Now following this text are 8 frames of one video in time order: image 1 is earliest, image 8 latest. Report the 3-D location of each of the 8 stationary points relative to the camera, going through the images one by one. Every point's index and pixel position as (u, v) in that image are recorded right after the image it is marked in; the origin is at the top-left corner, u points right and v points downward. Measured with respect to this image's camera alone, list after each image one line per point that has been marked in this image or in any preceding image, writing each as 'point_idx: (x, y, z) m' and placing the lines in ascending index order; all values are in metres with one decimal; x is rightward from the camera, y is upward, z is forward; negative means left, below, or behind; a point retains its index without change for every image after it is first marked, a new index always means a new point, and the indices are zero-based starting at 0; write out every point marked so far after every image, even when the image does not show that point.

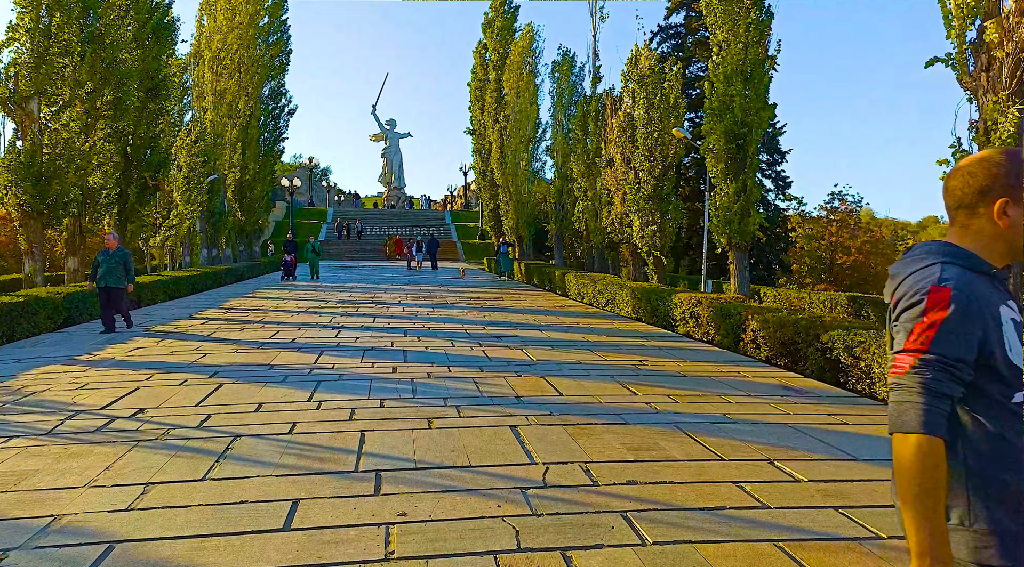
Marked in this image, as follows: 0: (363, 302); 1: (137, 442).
0: (-3.1, -0.4, +14.4) m
1: (-2.3, -1.0, +4.4) m
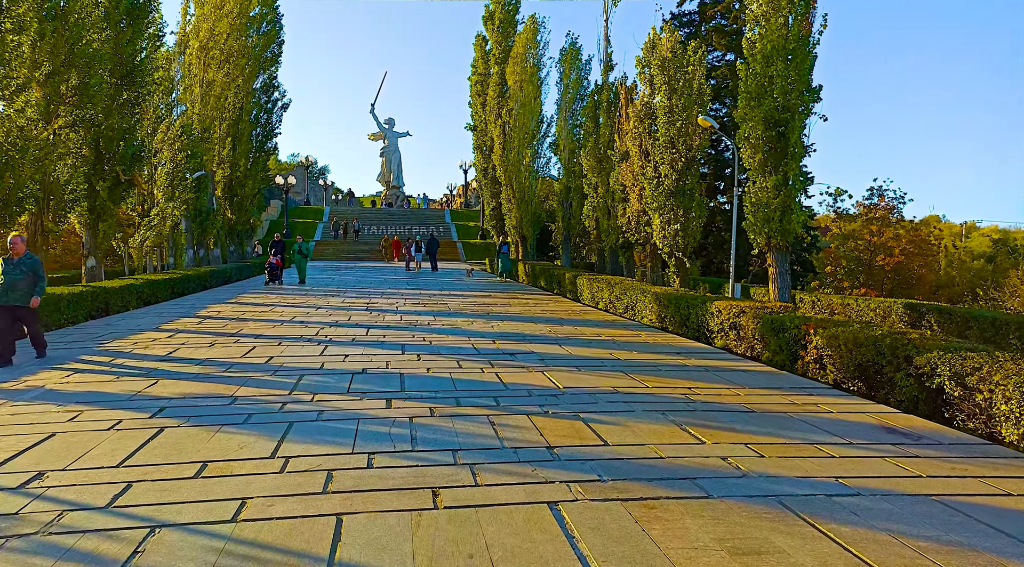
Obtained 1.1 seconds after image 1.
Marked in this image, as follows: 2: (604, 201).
0: (-2.9, -0.5, +13.0) m
1: (-2.2, -1.1, +3.0) m
2: (+2.5, +2.2, +19.2) m
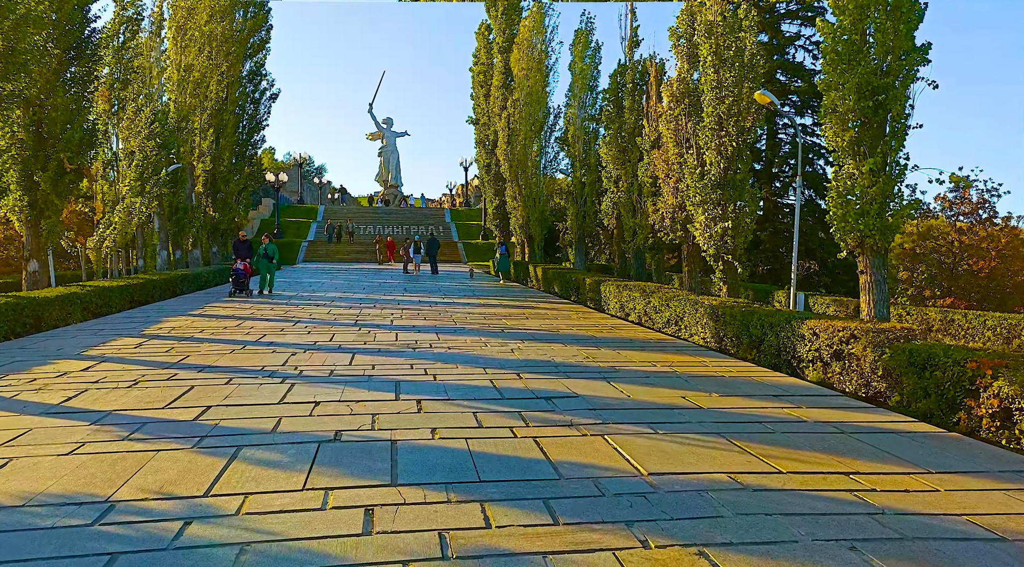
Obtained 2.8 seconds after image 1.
0: (-2.6, -0.7, +10.7) m
1: (-1.8, -1.2, +0.7) m
2: (+2.8, +2.1, +16.9) m
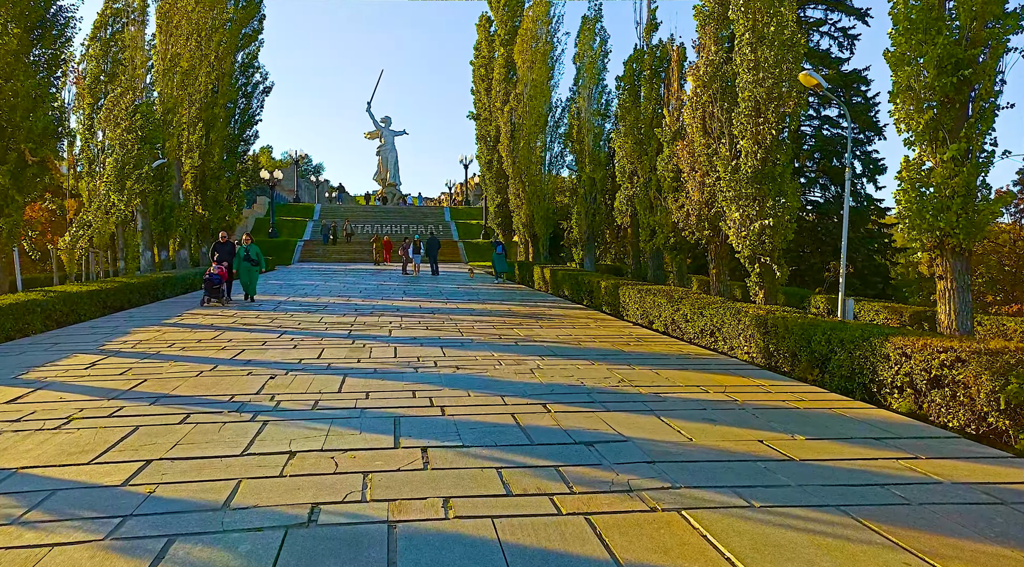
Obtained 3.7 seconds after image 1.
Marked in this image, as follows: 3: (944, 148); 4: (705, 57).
0: (-2.5, -0.8, +9.4) m
1: (-1.6, -1.3, -0.6) m
2: (+3.0, +2.0, +15.6) m
3: (+4.5, +1.4, +7.4) m
4: (+3.4, +4.0, +12.3) m
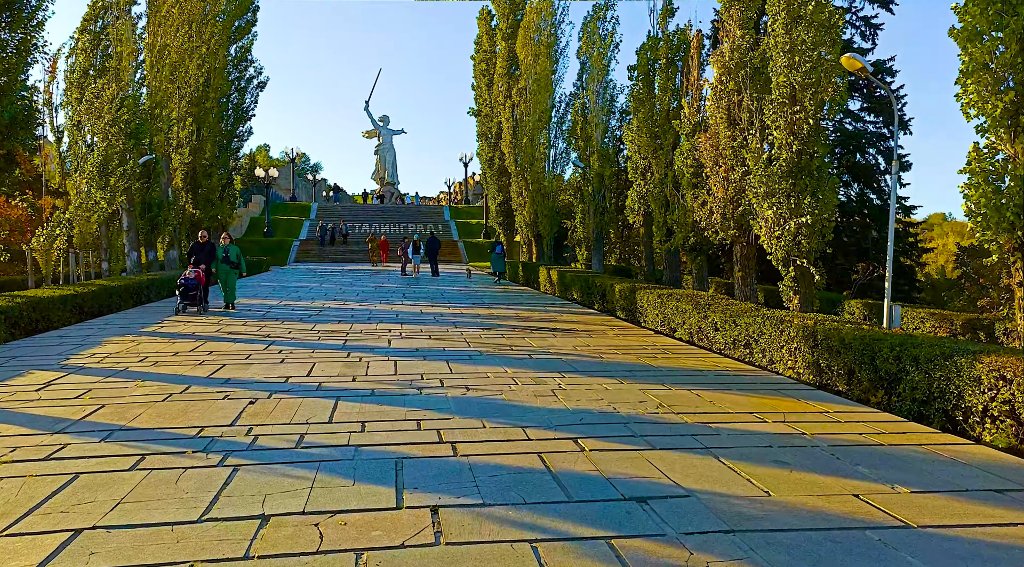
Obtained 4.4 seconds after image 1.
0: (-2.3, -0.8, +8.4) m
1: (-1.4, -1.4, -1.6) m
2: (+3.1, +2.0, +14.6) m
3: (+4.7, +1.4, +6.4) m
4: (+3.6, +3.9, +11.3) m
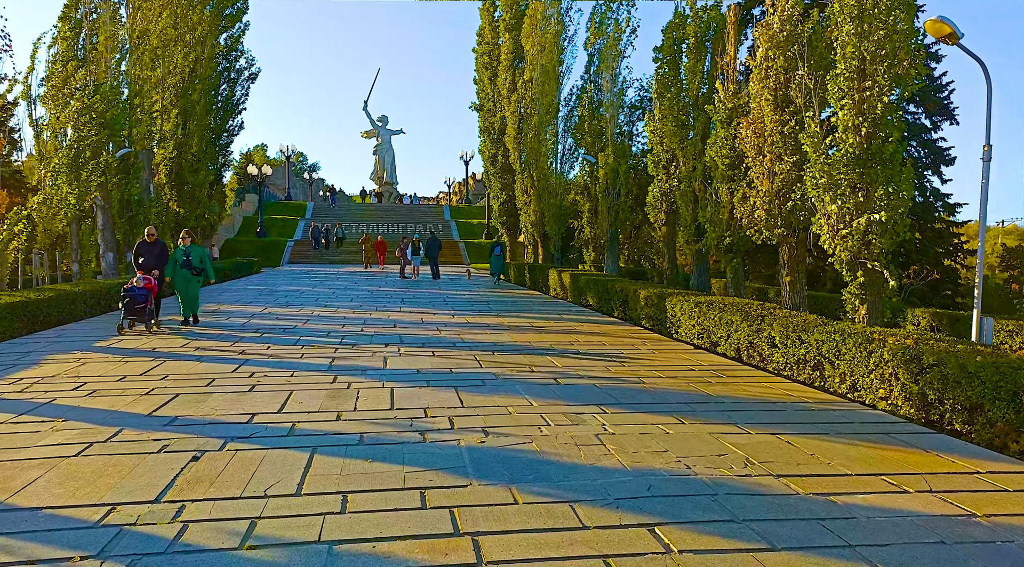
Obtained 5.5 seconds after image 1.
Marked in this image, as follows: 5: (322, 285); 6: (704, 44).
0: (-2.1, -0.9, +6.9) m
1: (-1.2, -1.5, -3.1) m
2: (+3.3, +1.9, +13.1) m
3: (+4.9, +1.3, +4.9) m
4: (+3.8, +3.8, +9.9) m
5: (-5.4, 0.0, +19.8) m
6: (+3.6, +4.5, +13.2) m
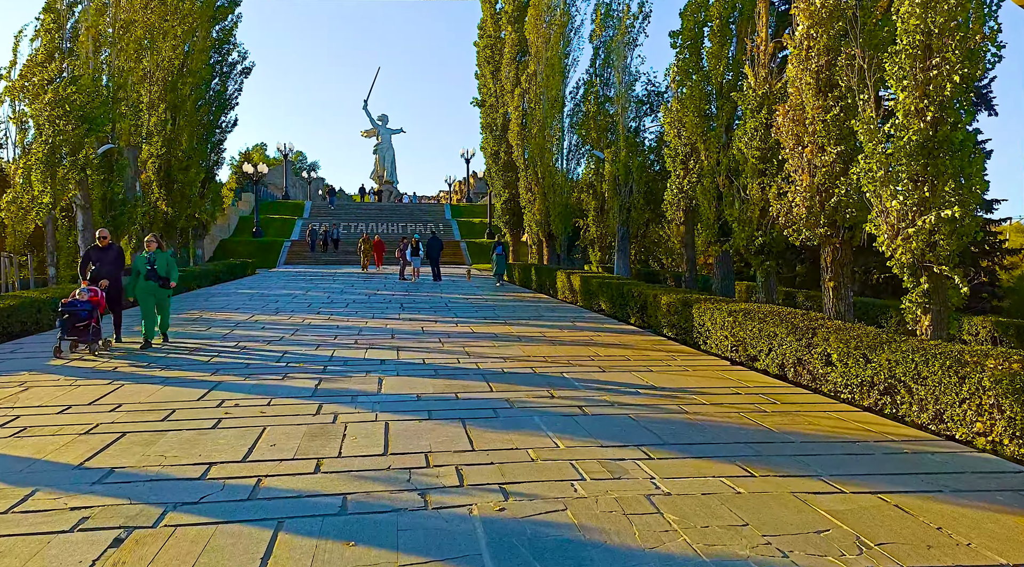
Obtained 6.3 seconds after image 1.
0: (-1.9, -1.0, +5.8) m
1: (-1.1, -1.6, -4.2) m
2: (+3.5, +1.8, +12.0) m
3: (+5.1, +1.2, +3.8) m
4: (+3.9, +3.8, +8.8) m
5: (-5.2, -0.1, +18.7) m
6: (+3.8, +4.5, +12.1) m
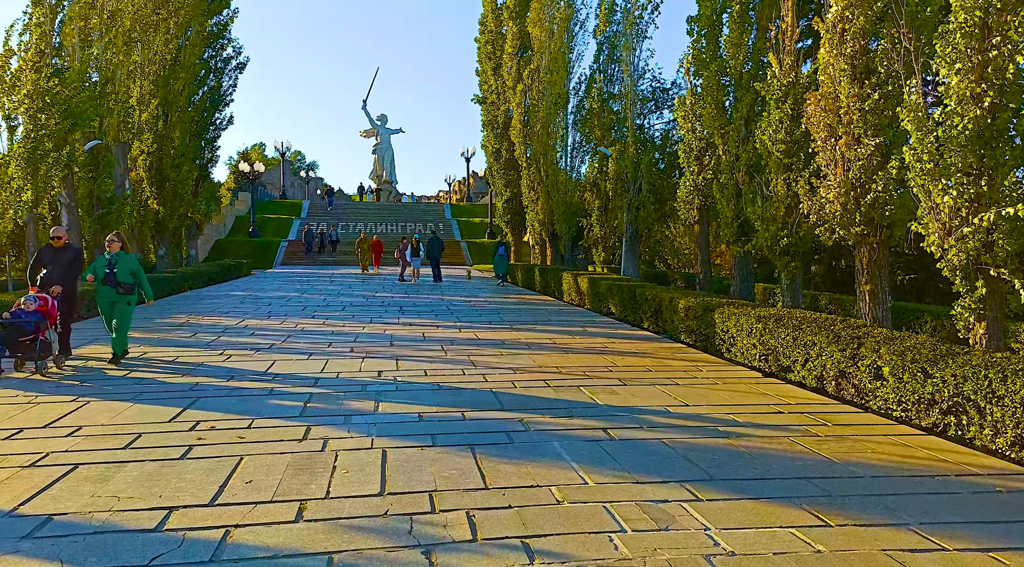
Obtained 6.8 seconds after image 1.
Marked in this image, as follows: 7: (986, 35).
0: (-1.8, -1.0, +5.1) m
1: (-0.9, -1.6, -4.9) m
2: (+3.6, +1.8, +11.3) m
3: (+5.2, +1.2, +3.1) m
4: (+4.0, +3.7, +8.0) m
5: (-5.1, -0.2, +17.9) m
6: (+3.9, +4.4, +11.4) m
7: (+4.4, +2.3, +6.6) m
